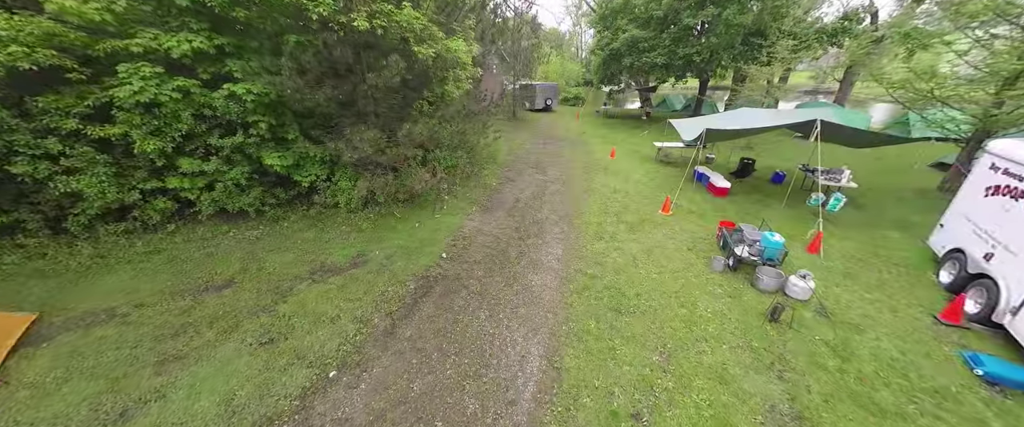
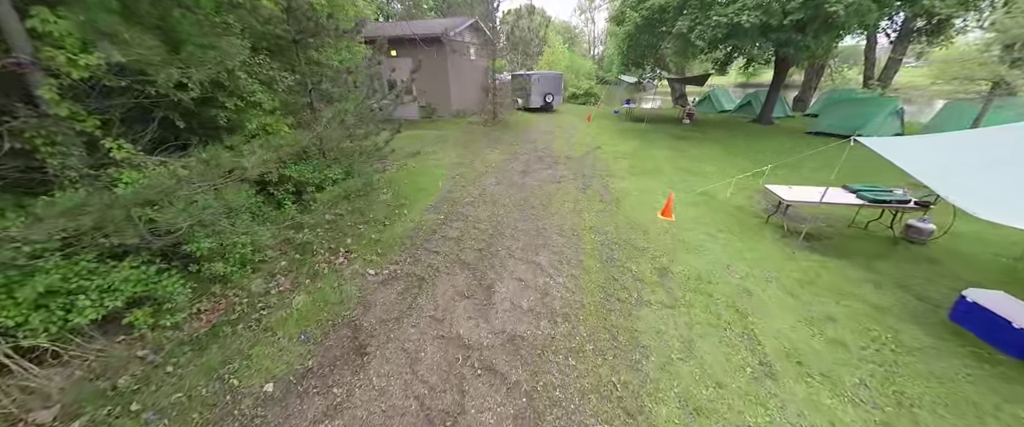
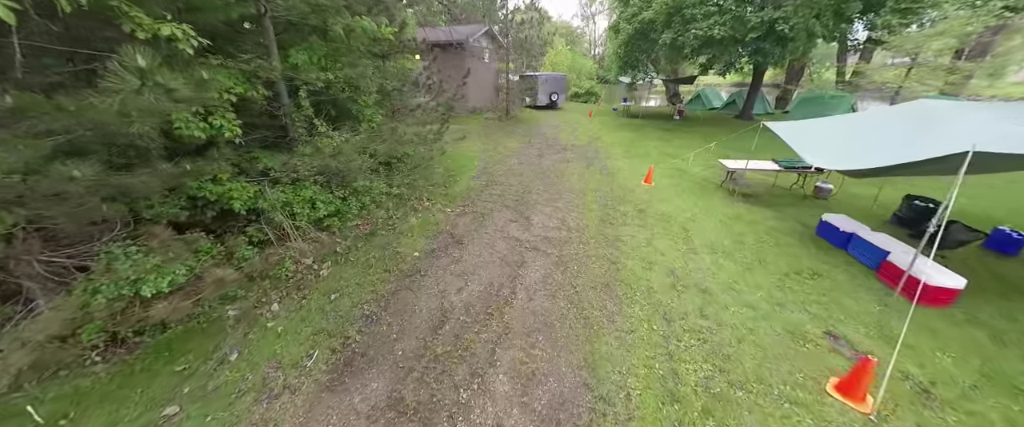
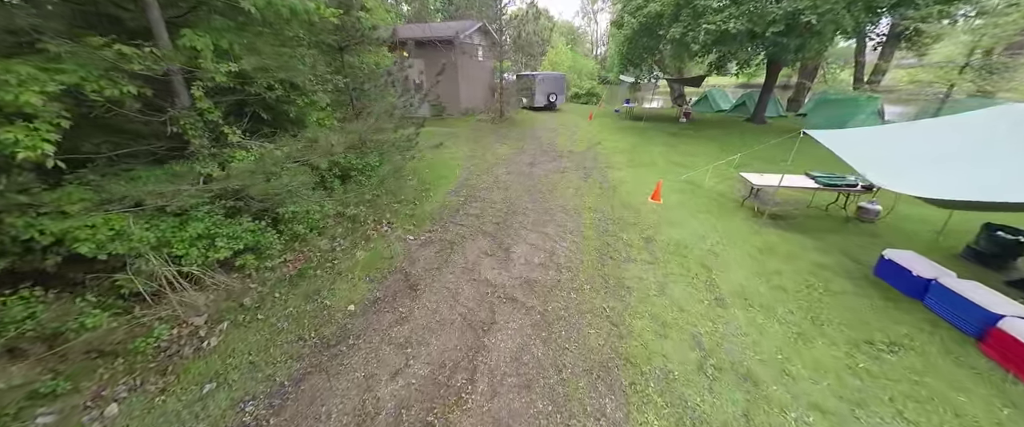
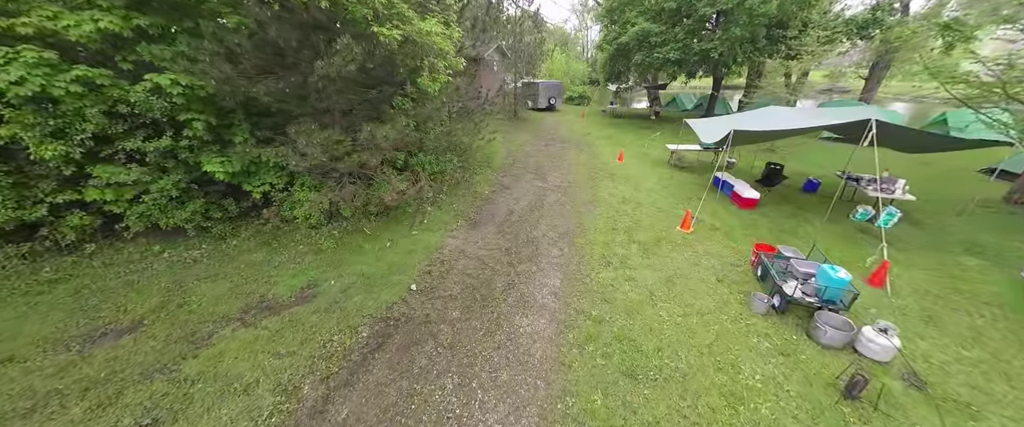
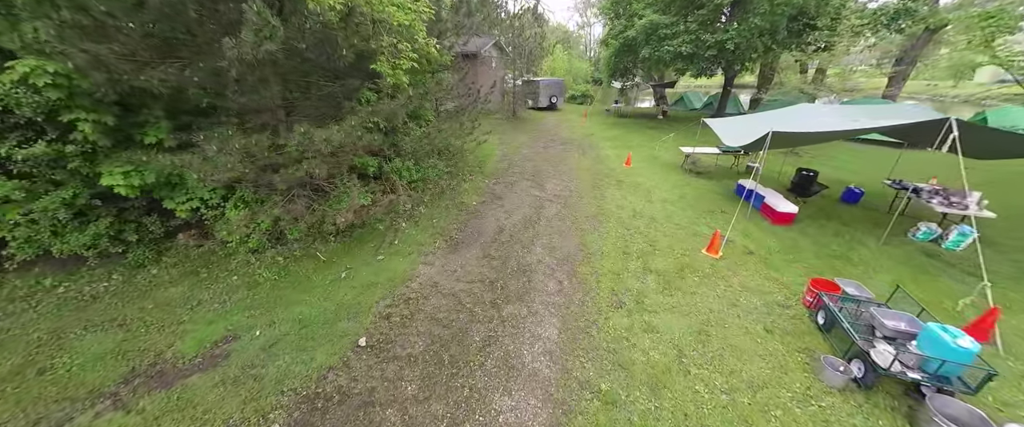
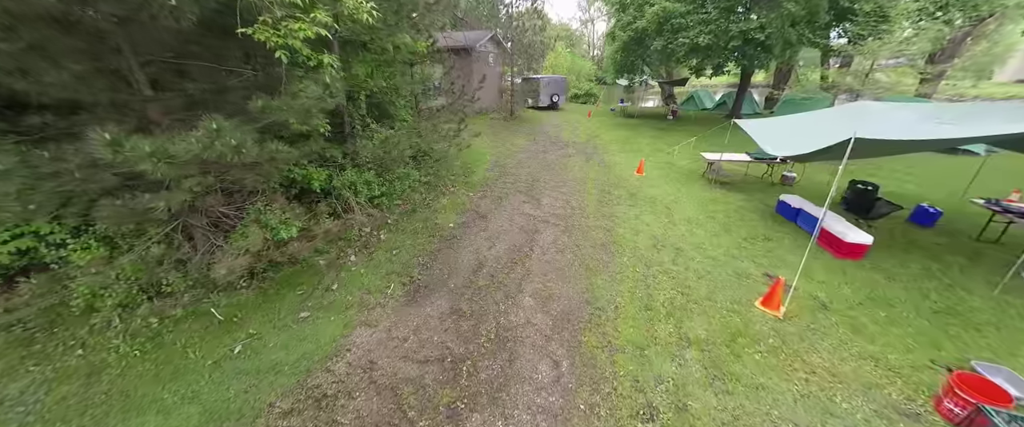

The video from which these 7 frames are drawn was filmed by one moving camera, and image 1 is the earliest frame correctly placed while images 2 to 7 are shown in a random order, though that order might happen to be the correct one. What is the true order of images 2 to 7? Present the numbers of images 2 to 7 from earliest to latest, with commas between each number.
5, 6, 7, 3, 4, 2
